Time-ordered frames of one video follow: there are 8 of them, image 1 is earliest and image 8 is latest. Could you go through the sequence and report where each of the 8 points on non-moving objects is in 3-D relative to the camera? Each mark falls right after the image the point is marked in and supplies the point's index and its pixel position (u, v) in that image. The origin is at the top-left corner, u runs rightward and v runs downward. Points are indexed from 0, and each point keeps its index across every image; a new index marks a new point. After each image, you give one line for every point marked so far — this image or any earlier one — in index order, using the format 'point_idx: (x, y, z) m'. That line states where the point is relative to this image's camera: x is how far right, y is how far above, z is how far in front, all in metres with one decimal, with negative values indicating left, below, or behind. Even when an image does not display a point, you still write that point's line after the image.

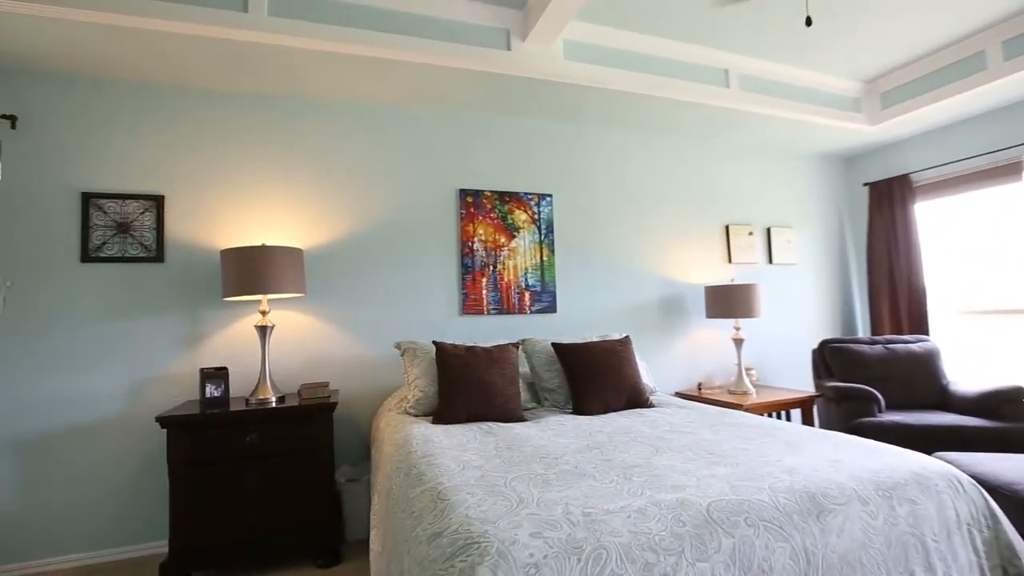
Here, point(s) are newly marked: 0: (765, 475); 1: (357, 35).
0: (+0.7, -0.5, +1.3) m
1: (-0.8, +1.2, +2.3) m
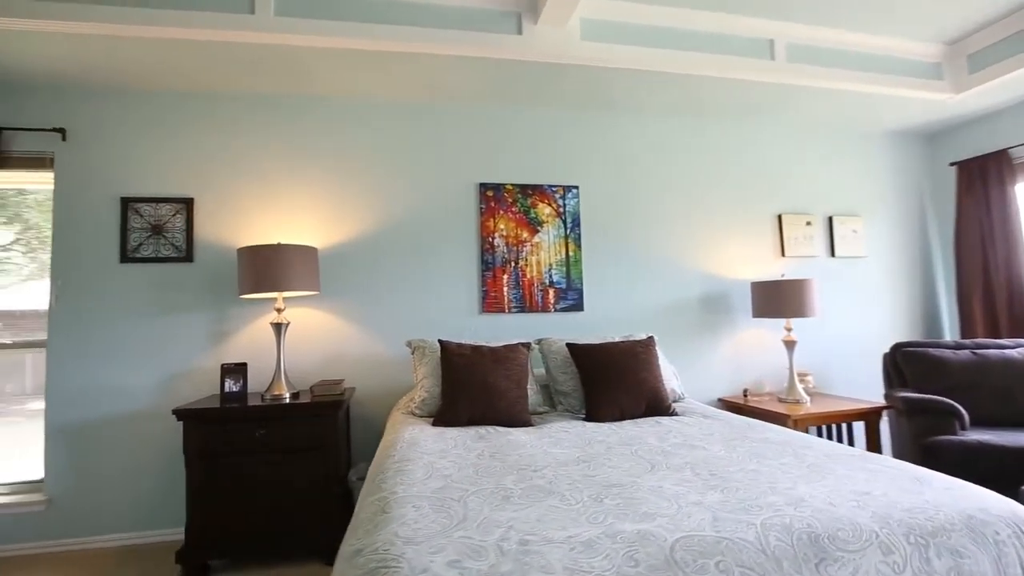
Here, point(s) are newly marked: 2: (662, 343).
0: (+0.6, -0.5, +1.1) m
1: (-0.8, +1.3, +2.3) m
2: (+1.0, -0.4, +3.2) m
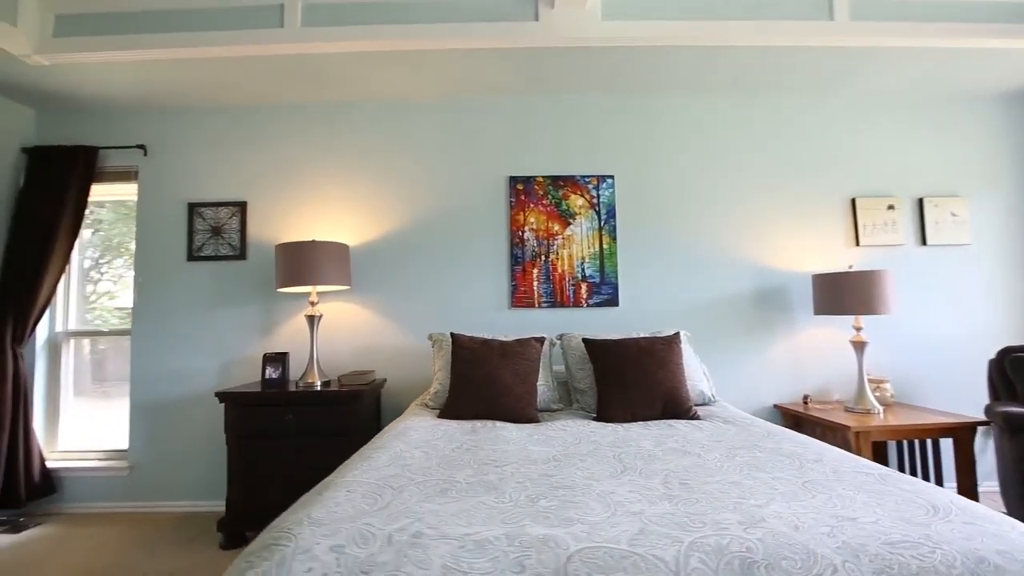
0: (+0.4, -0.5, +0.9) m
1: (-0.7, +1.3, +2.4) m
2: (+1.2, -0.3, +2.9) m
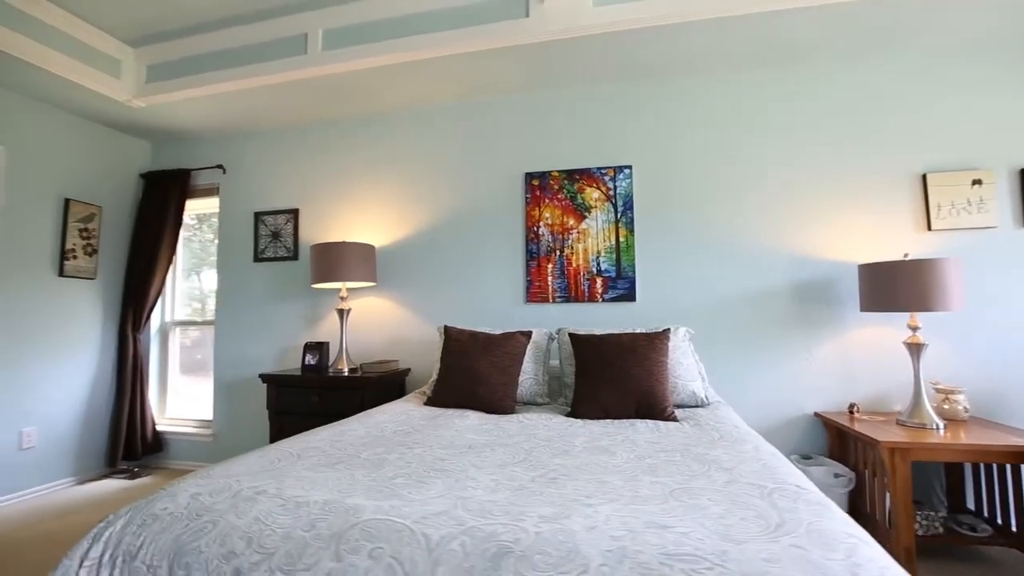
0: (0.0, -0.4, +0.9) m
1: (-0.7, +1.3, +2.6) m
2: (+1.3, -0.3, +2.7) m
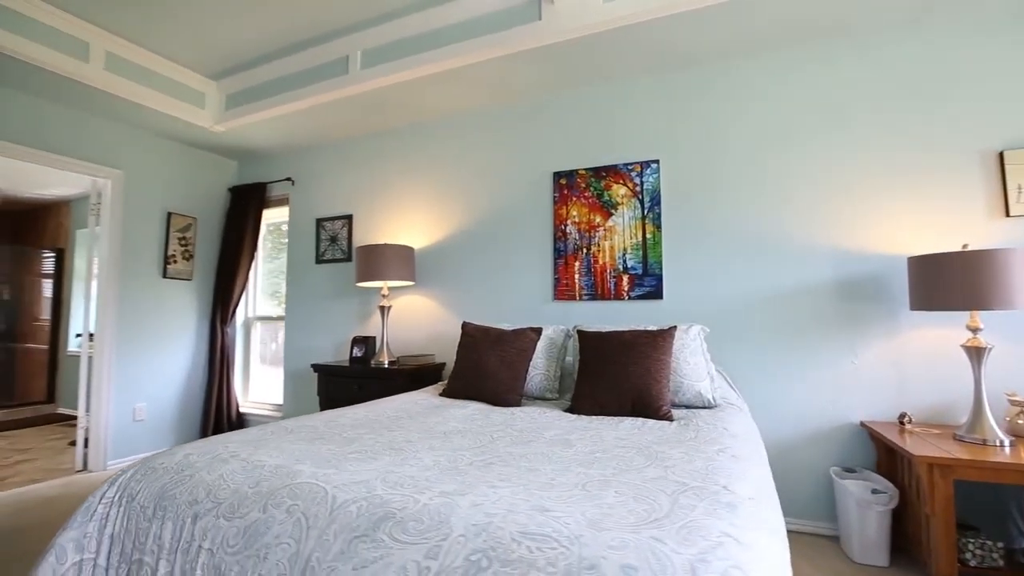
0: (-0.2, -0.4, +1.0) m
1: (-0.6, +1.3, +2.8) m
2: (+1.4, -0.3, +2.5) m
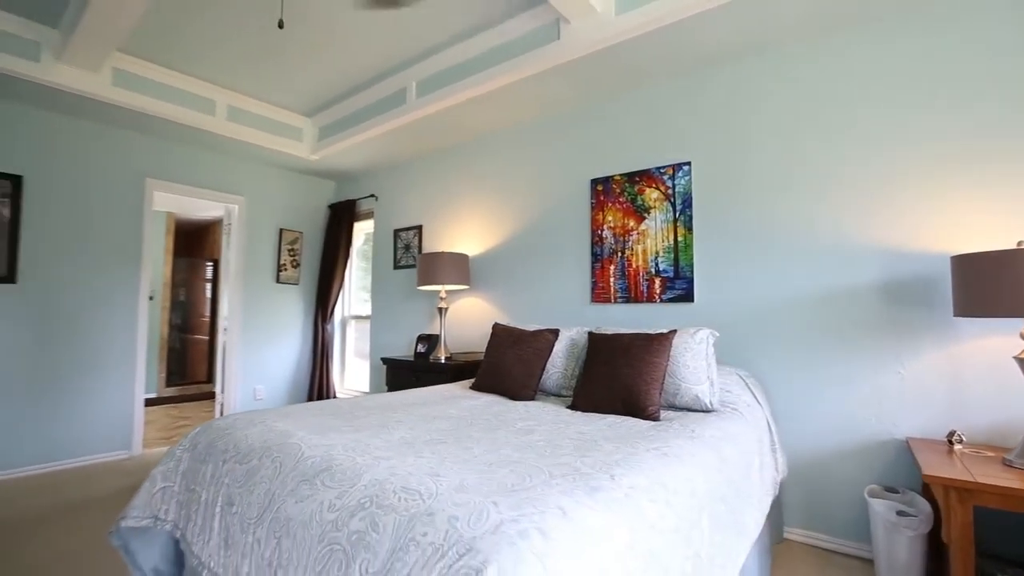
0: (-0.4, -0.4, +1.3) m
1: (-0.4, +1.3, +3.1) m
2: (+1.5, -0.3, +2.4) m
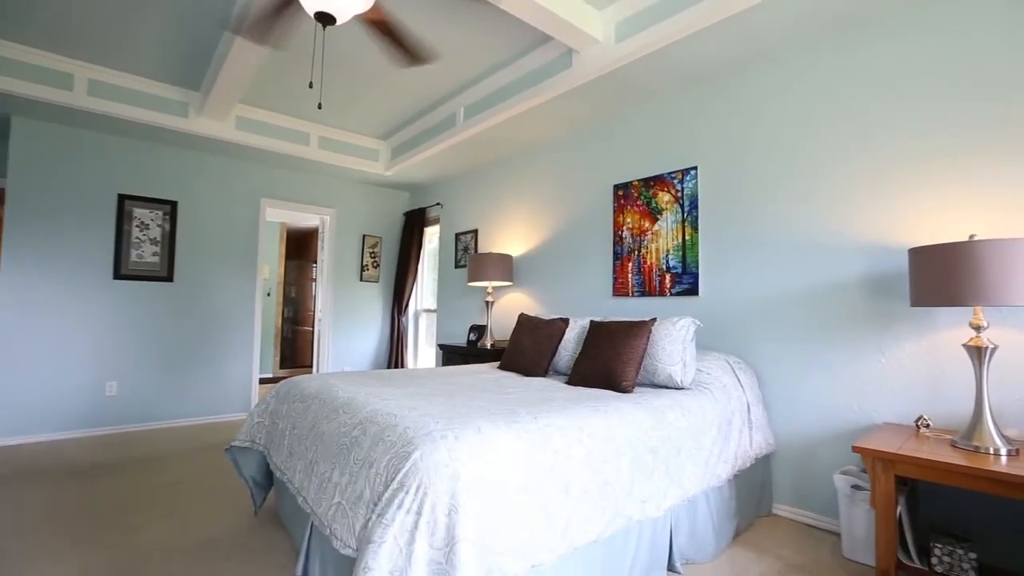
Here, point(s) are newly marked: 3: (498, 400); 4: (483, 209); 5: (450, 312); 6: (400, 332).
0: (-0.5, -0.4, +1.8) m
1: (-0.2, +1.3, +3.6) m
2: (+1.5, -0.3, +2.5) m
3: (0.0, -0.4, +1.8) m
4: (-0.3, +0.8, +4.7) m
5: (-0.7, -0.3, +4.9) m
6: (-1.3, -0.5, +5.4) m
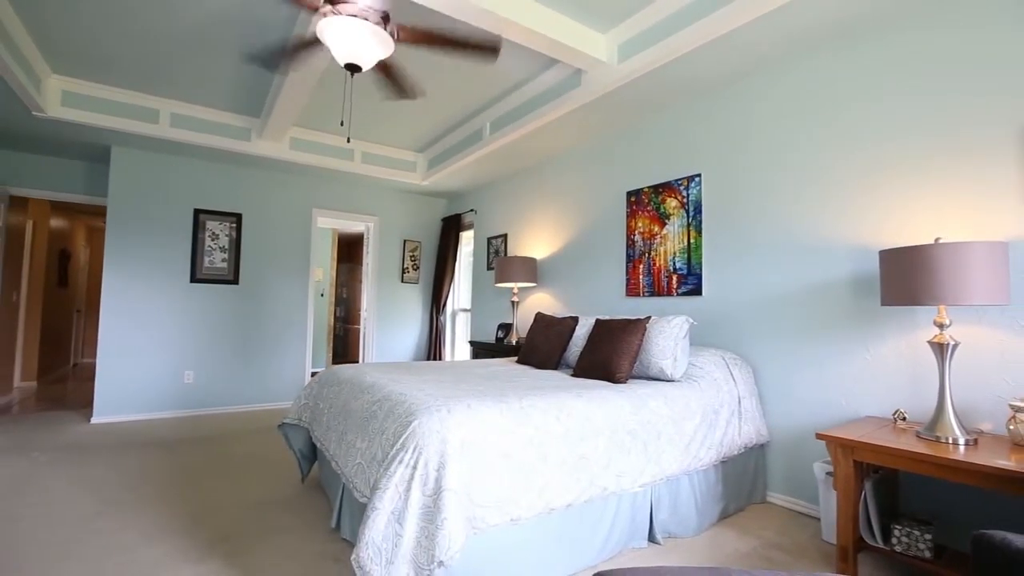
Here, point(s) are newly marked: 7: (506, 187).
0: (-0.5, -0.4, +2.2) m
1: (0.0, +1.3, +3.9) m
2: (+1.6, -0.3, +2.7) m
3: (-0.1, -0.4, +2.1) m
4: (0.0, +0.8, +5.0) m
5: (-0.4, -0.3, +5.3) m
6: (-0.9, -0.5, +5.8) m
7: (-0.1, +1.1, +5.1) m
